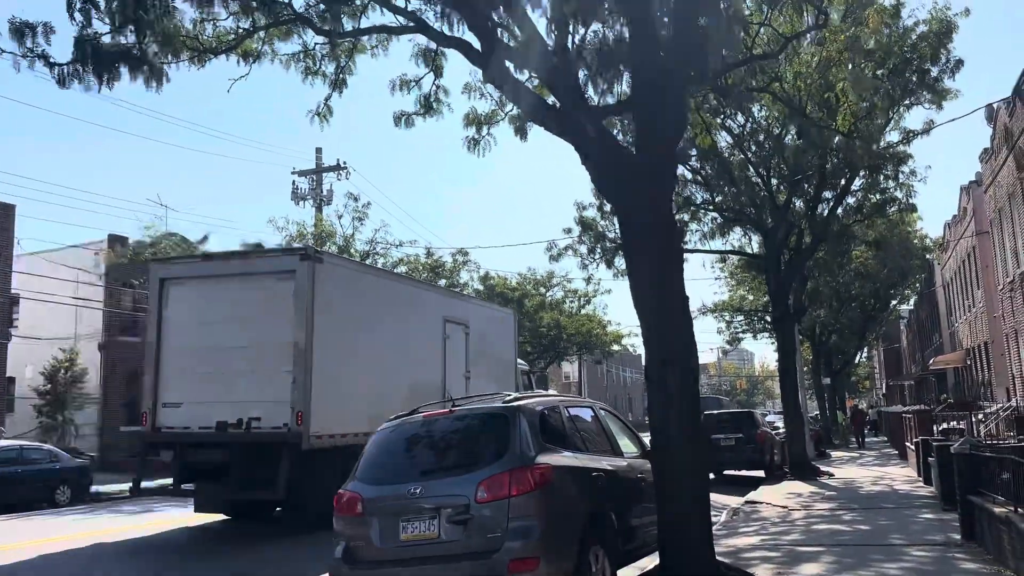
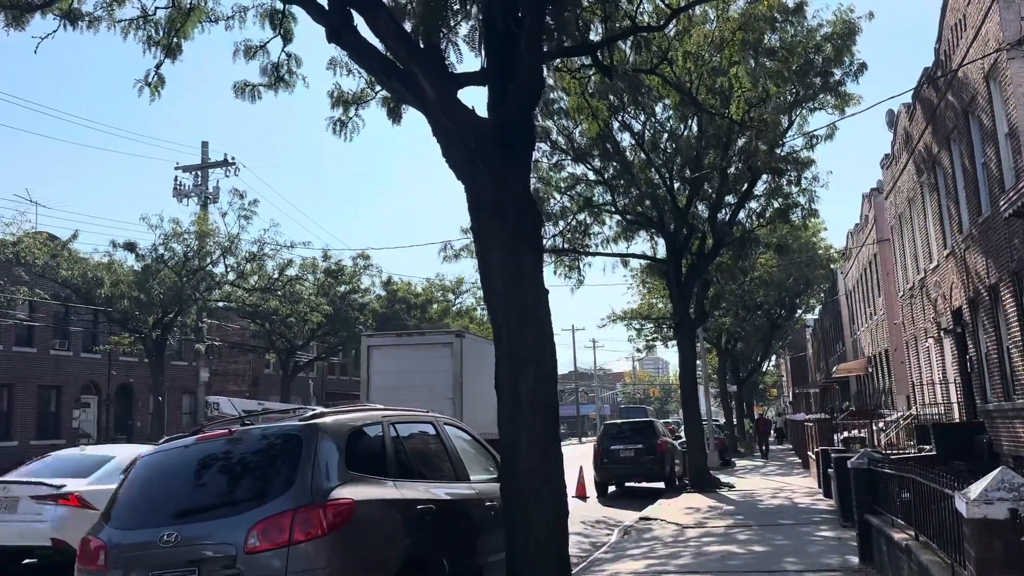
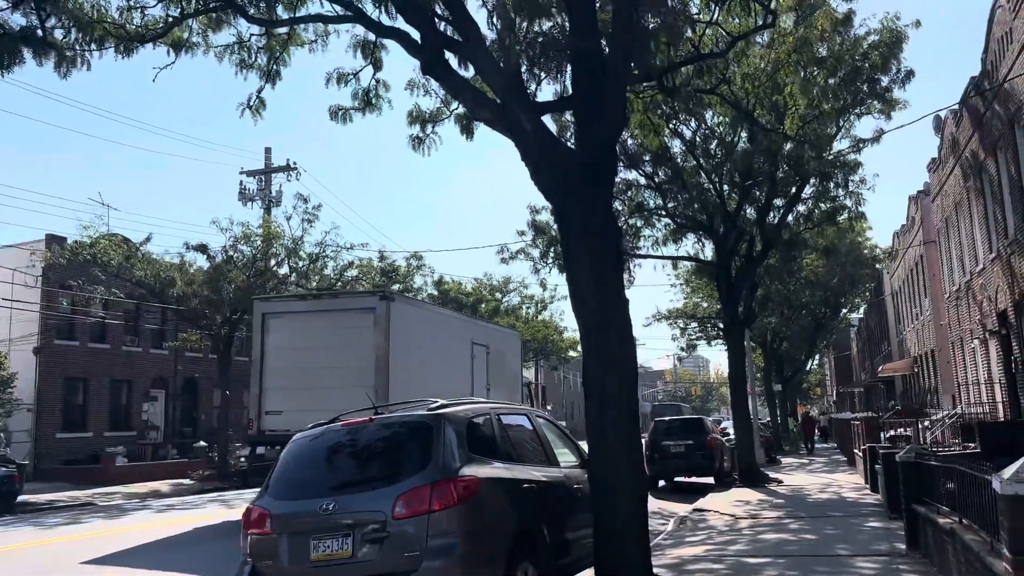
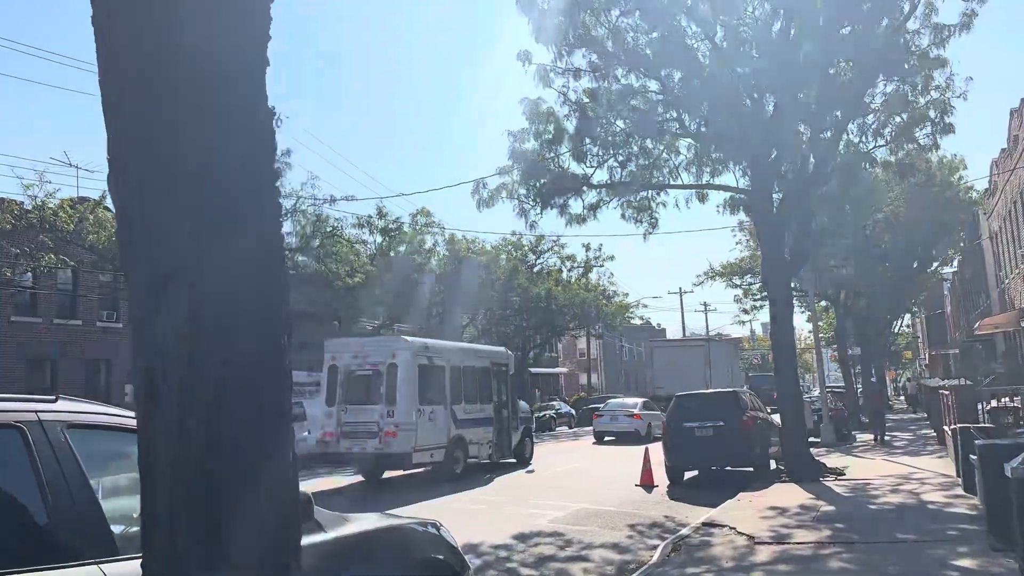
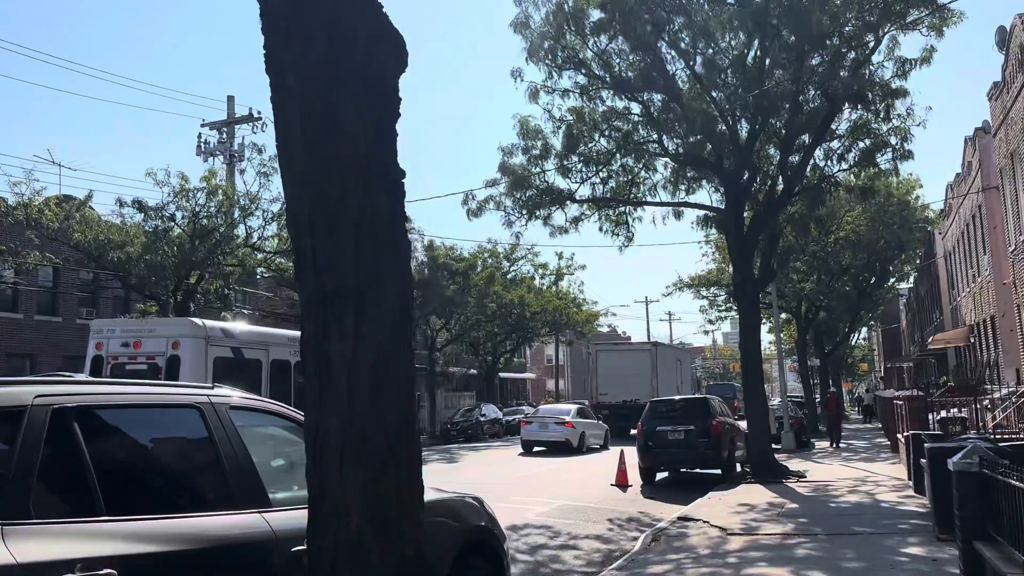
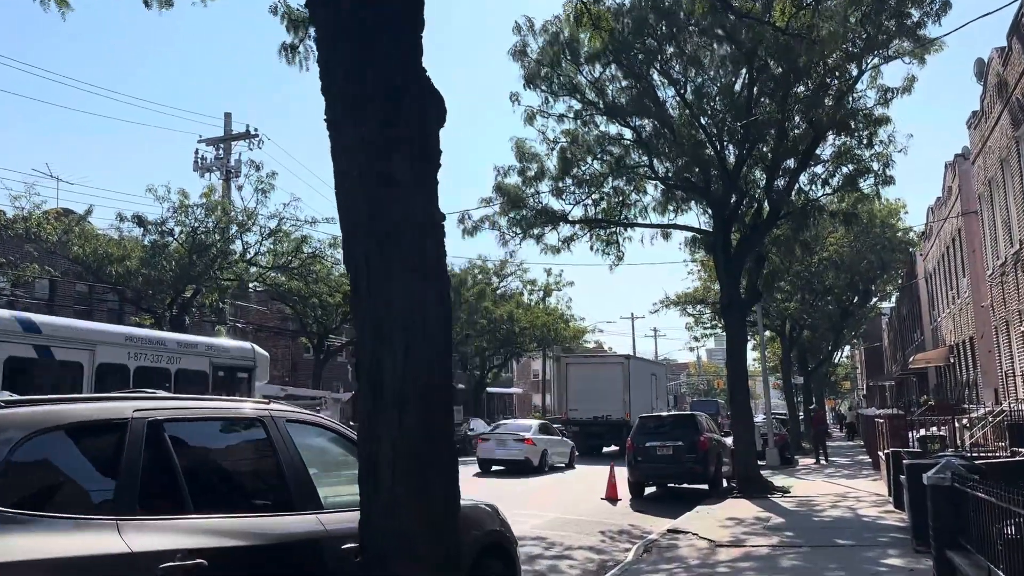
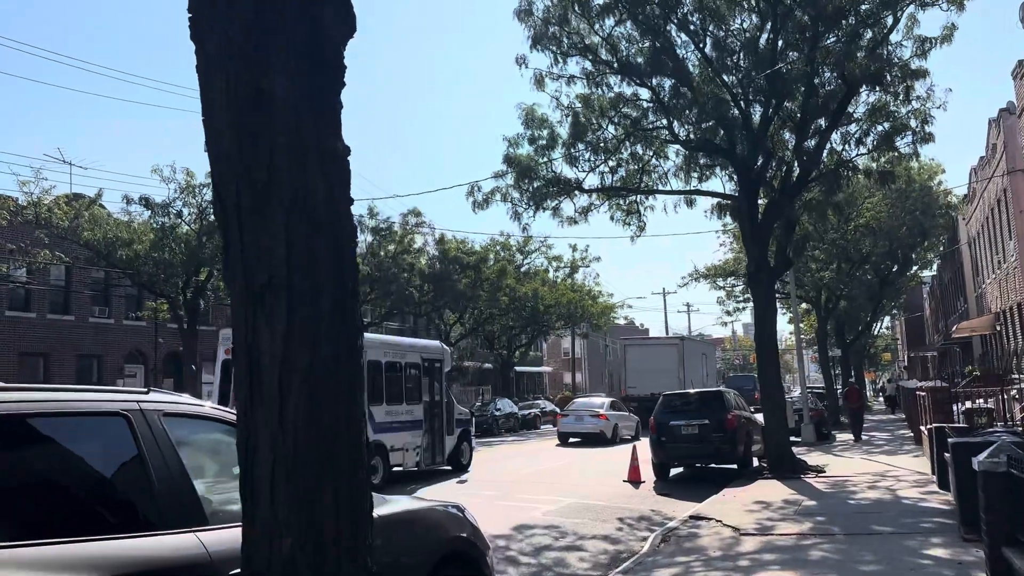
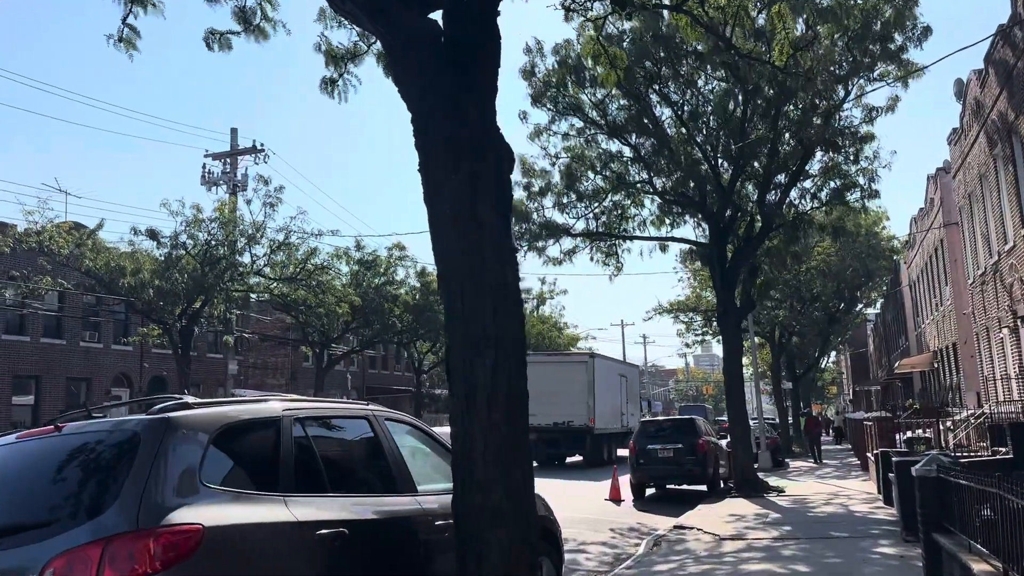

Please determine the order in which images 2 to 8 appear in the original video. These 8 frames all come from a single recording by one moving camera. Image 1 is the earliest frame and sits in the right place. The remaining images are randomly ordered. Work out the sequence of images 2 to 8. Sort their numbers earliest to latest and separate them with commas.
3, 2, 8, 6, 5, 7, 4
